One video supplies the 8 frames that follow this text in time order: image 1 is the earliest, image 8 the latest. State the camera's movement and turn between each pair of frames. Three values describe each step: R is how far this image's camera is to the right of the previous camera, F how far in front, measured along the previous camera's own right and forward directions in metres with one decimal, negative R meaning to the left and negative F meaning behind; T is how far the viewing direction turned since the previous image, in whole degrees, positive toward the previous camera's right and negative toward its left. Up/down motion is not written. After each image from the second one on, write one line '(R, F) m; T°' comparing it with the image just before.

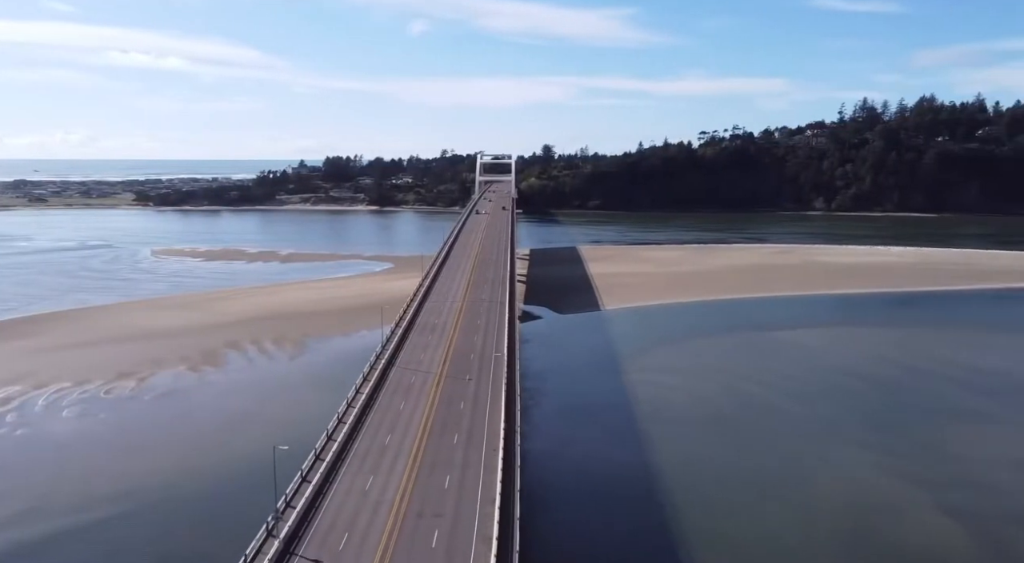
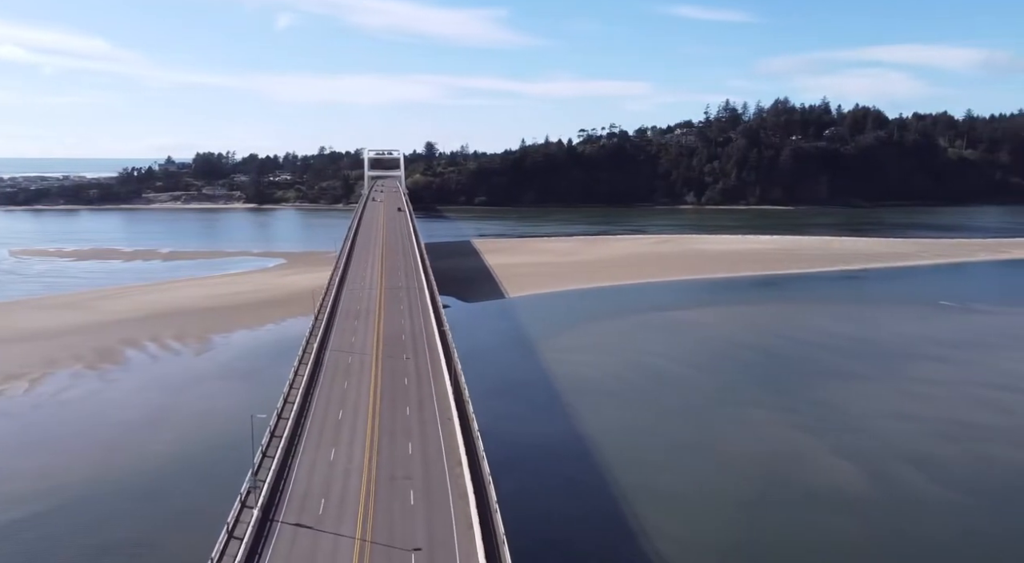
(-1.6, -0.4) m; +9°
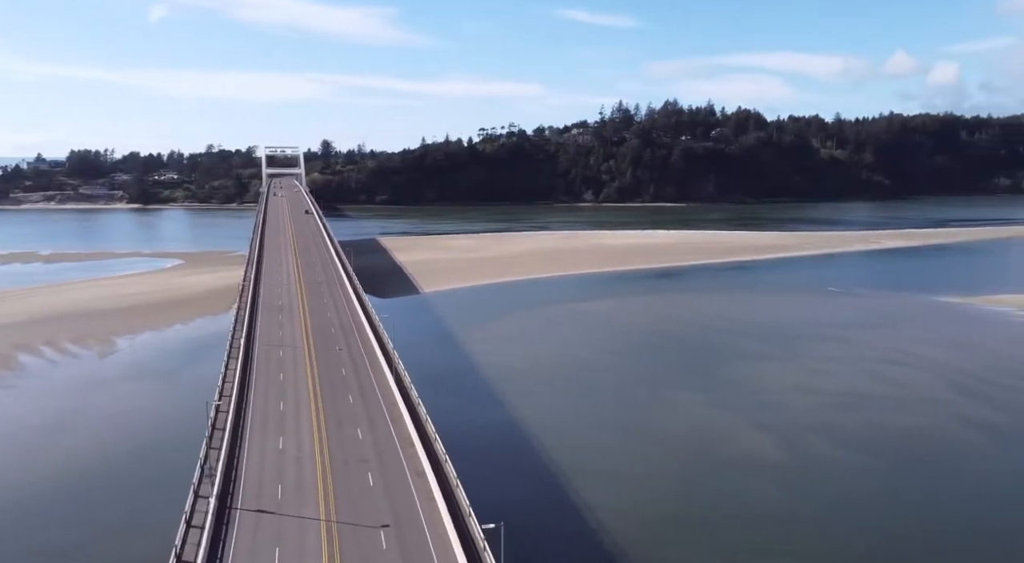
(-1.0, -0.3) m; +8°
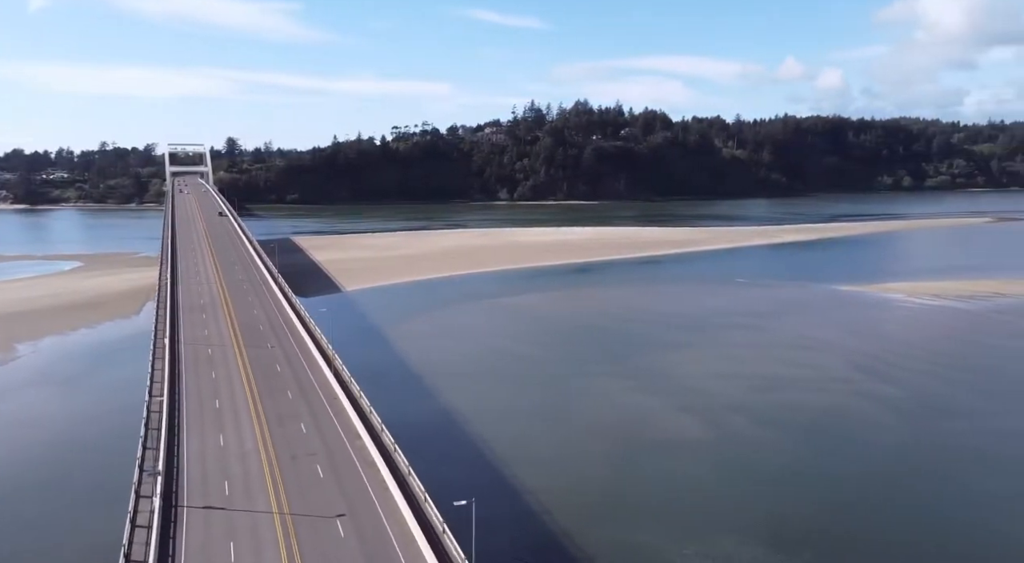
(-0.6, -0.2) m; +7°
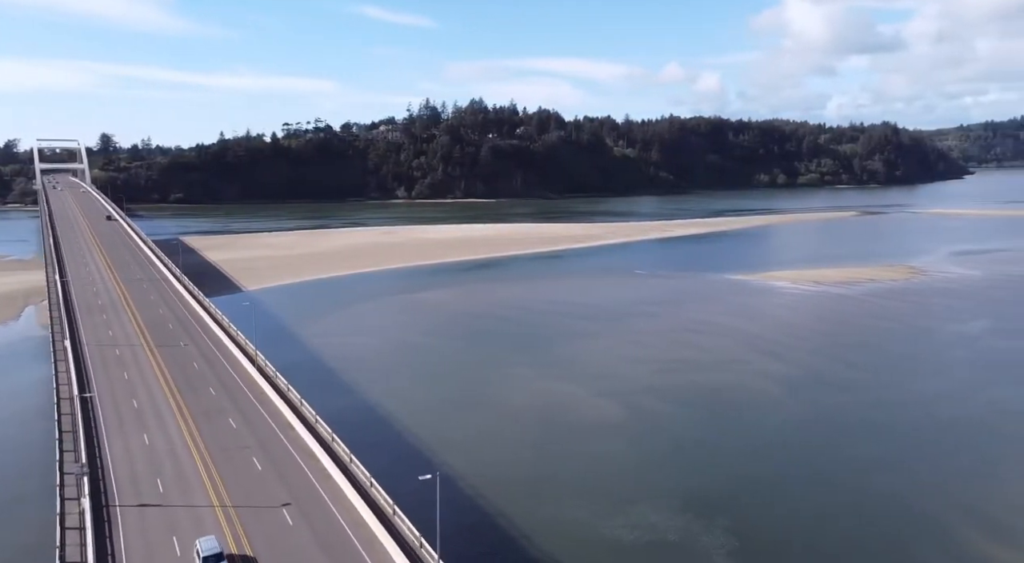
(-0.7, -0.2) m; +8°
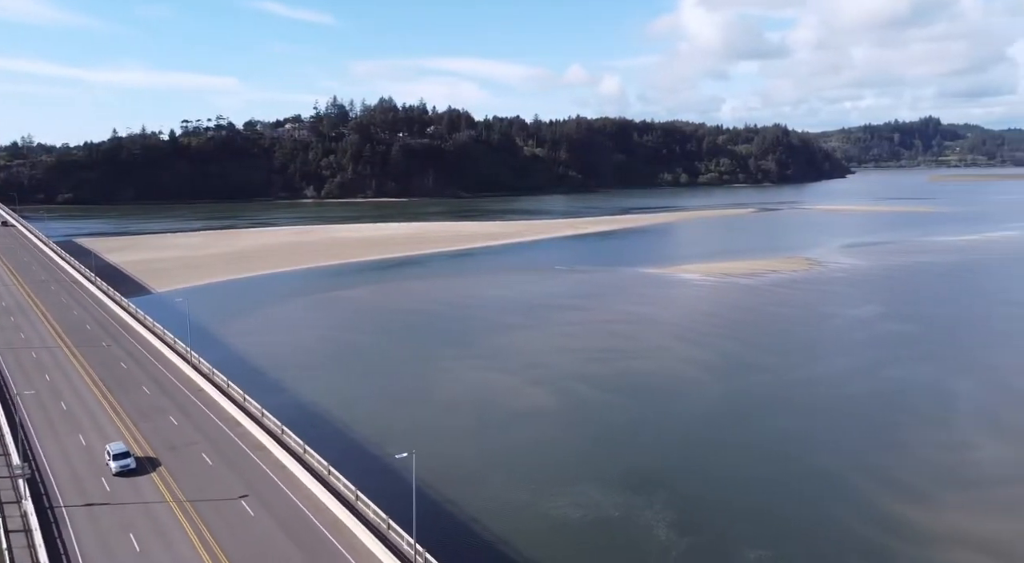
(-0.7, -0.2) m; +7°
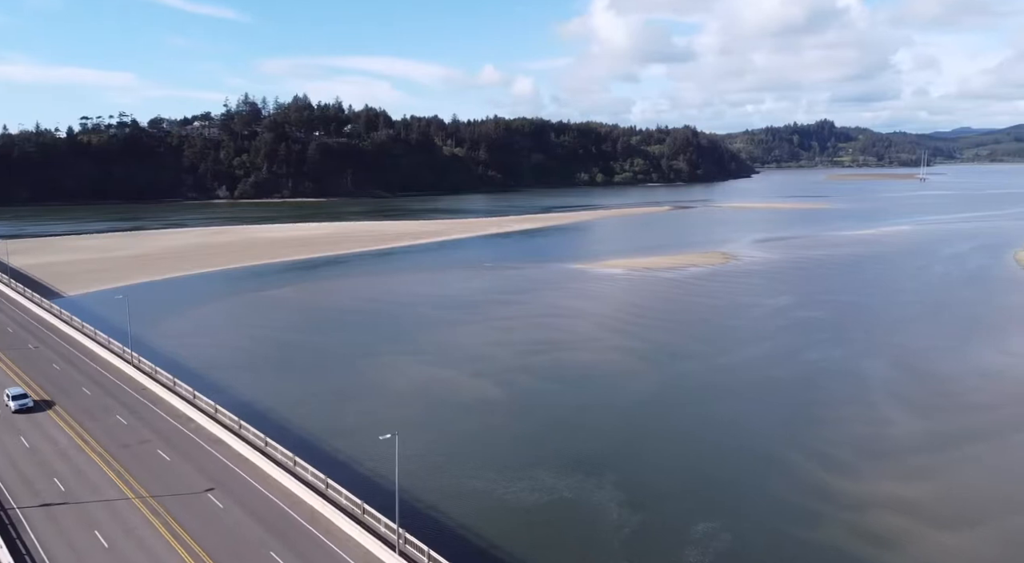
(-0.7, -0.2) m; +6°
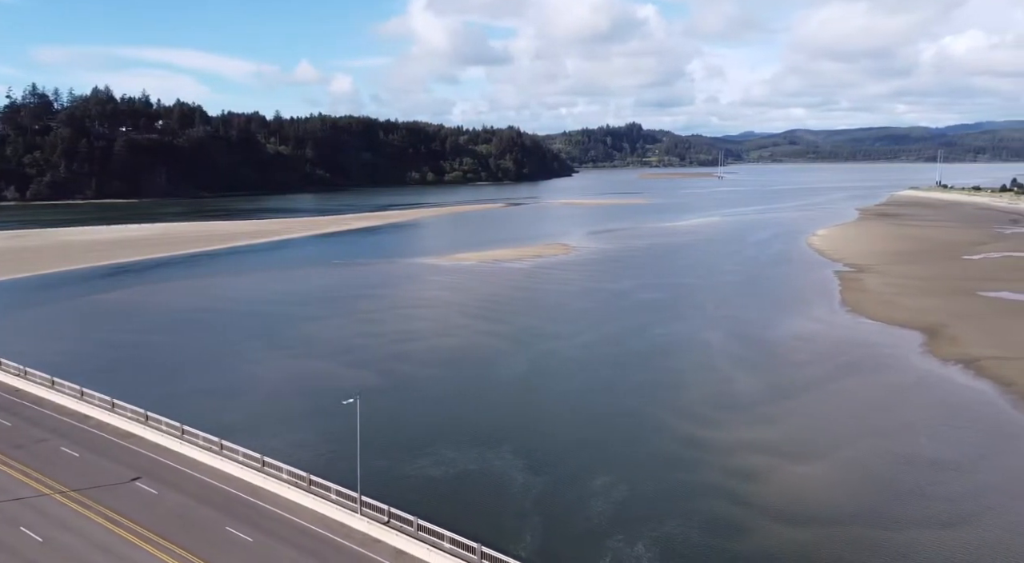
(-1.5, -0.4) m; +13°
